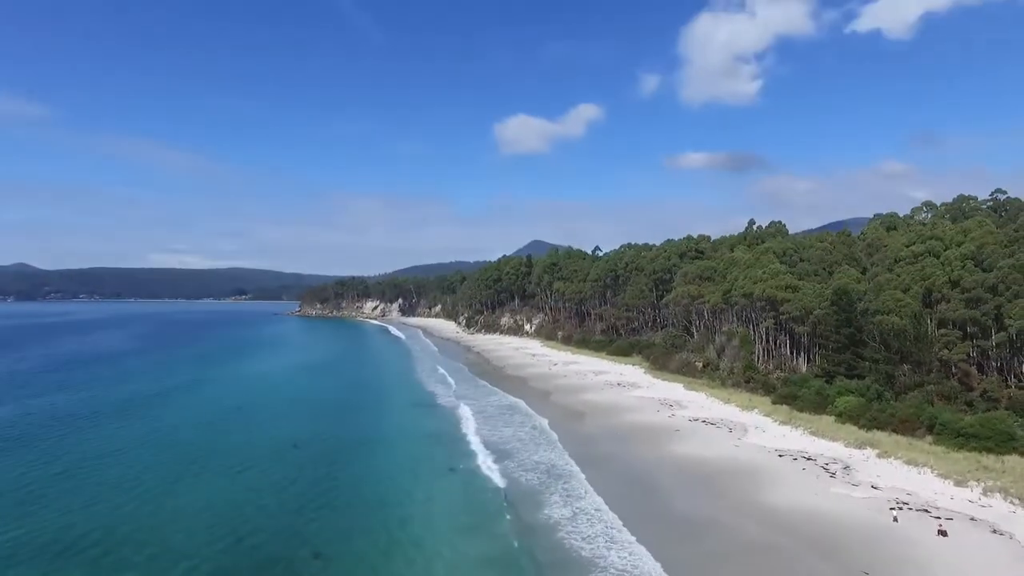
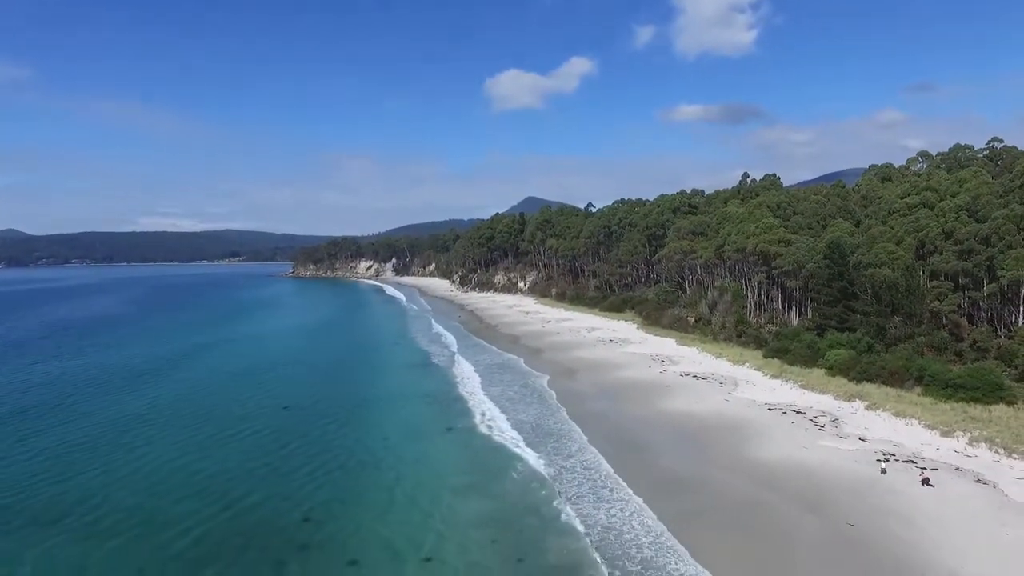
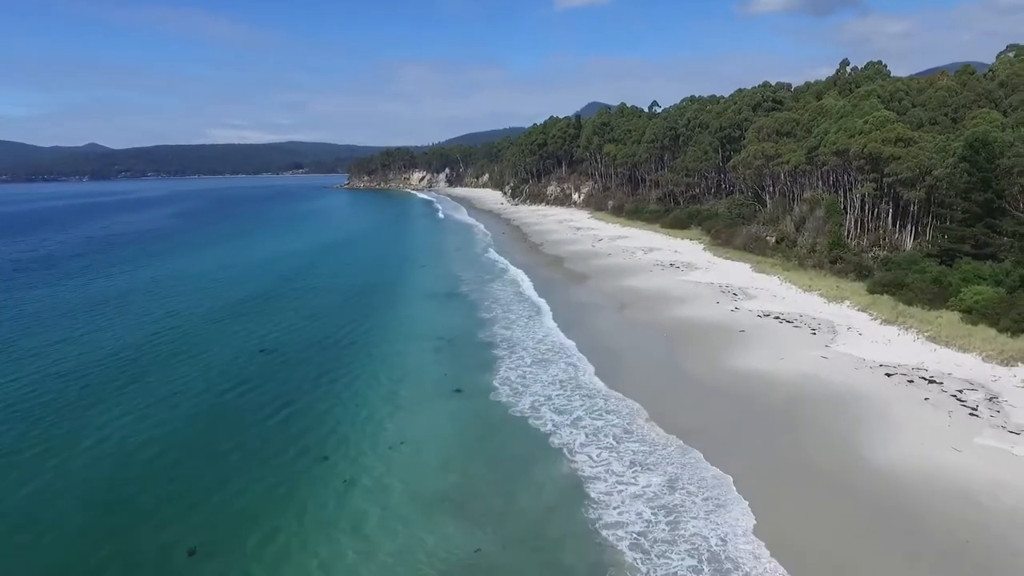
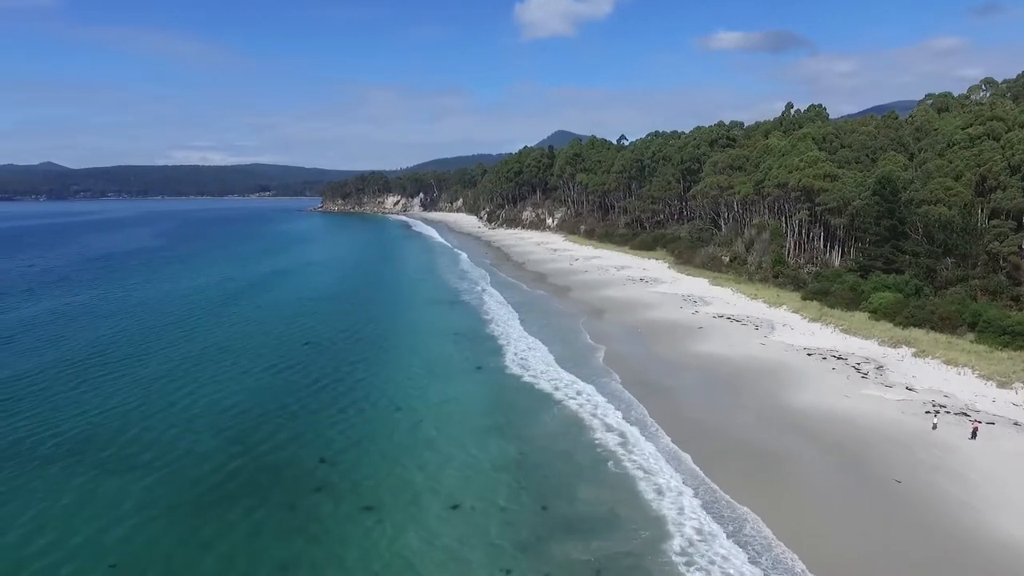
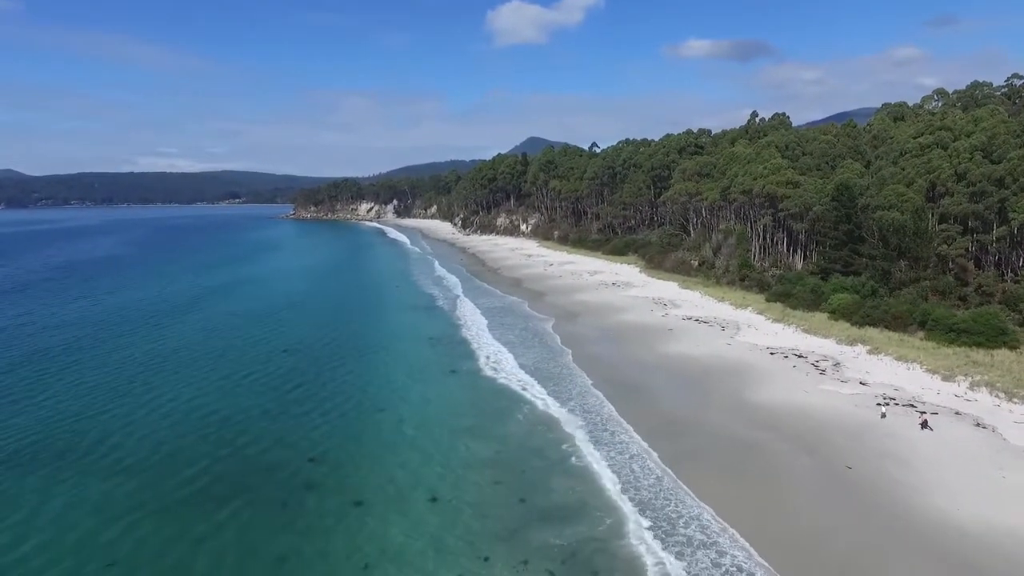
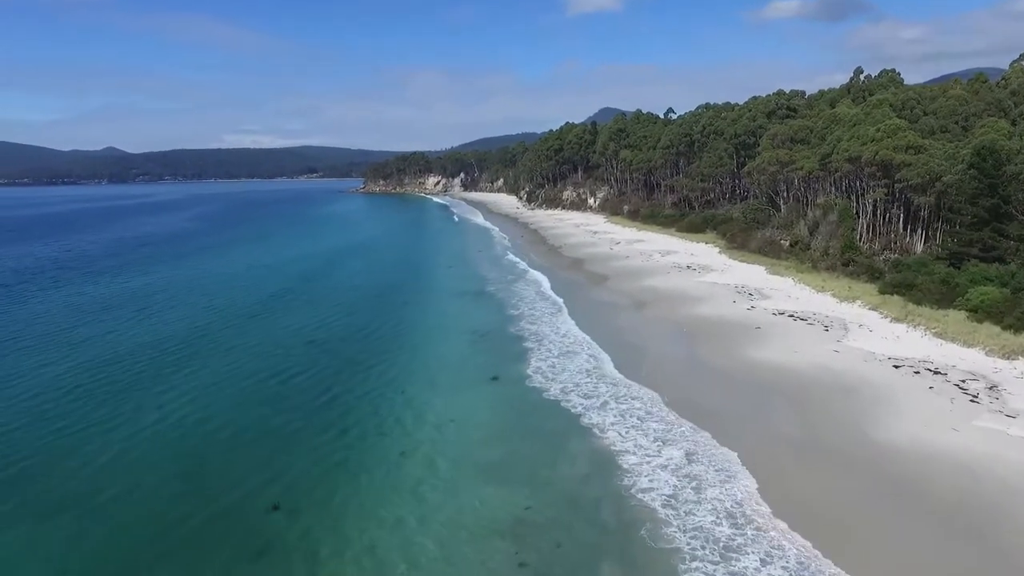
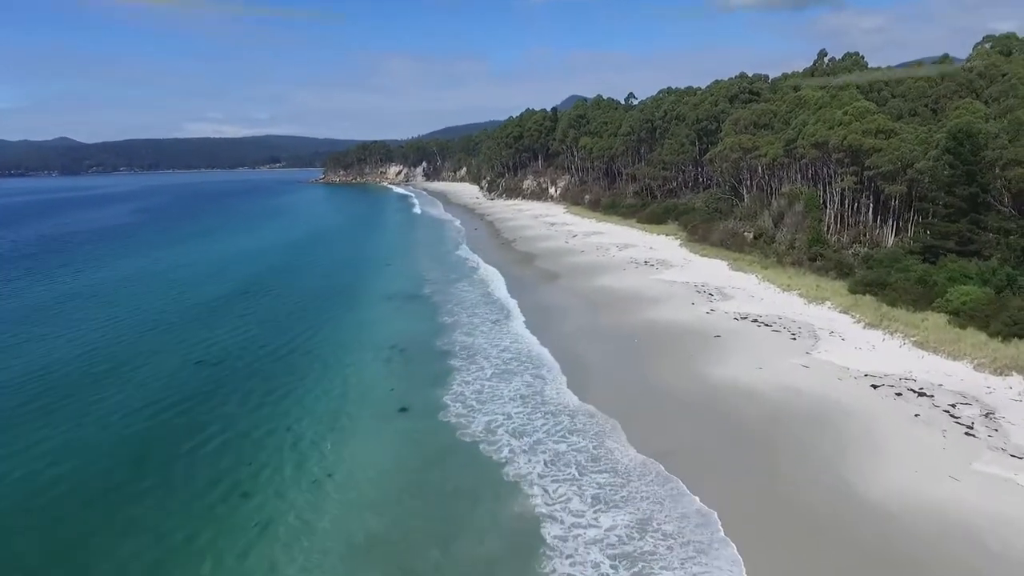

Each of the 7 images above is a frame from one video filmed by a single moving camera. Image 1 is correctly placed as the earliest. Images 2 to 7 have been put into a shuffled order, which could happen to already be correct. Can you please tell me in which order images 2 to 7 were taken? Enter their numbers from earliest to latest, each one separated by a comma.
2, 5, 4, 6, 3, 7
